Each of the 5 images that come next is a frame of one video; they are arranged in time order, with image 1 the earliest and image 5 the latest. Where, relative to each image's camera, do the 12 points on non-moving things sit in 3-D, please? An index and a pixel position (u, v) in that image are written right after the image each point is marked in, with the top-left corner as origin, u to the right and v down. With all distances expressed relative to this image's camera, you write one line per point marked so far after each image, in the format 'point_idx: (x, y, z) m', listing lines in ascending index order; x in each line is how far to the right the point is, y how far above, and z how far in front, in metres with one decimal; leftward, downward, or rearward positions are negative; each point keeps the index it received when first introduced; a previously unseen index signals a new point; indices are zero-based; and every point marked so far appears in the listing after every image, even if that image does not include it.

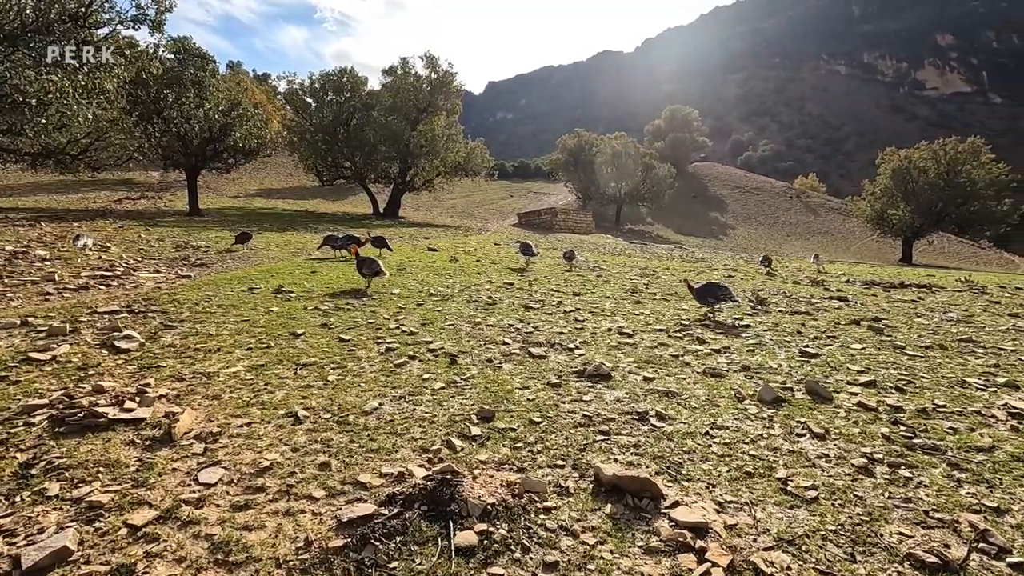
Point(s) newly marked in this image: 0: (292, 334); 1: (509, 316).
0: (-4.2, -0.9, +10.3) m
1: (0.0, -0.6, +12.4) m
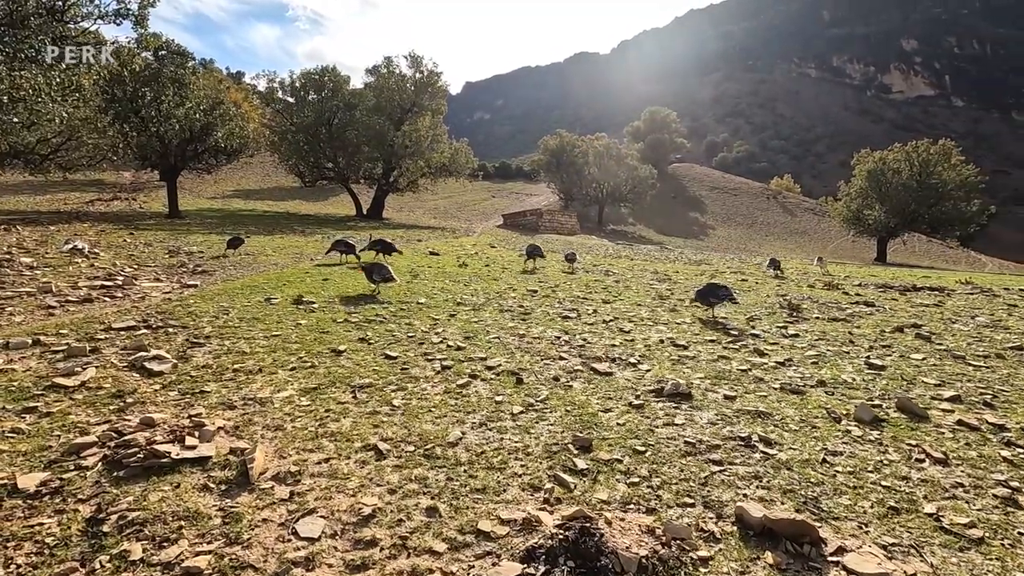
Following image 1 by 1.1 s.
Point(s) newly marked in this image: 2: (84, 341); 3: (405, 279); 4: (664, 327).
0: (-3.2, -1.1, +9.6) m
1: (+0.9, -0.9, +11.9) m
2: (-7.6, -1.0, +9.6) m
3: (-3.7, +0.3, +18.3) m
4: (+3.5, -0.9, +12.2) m
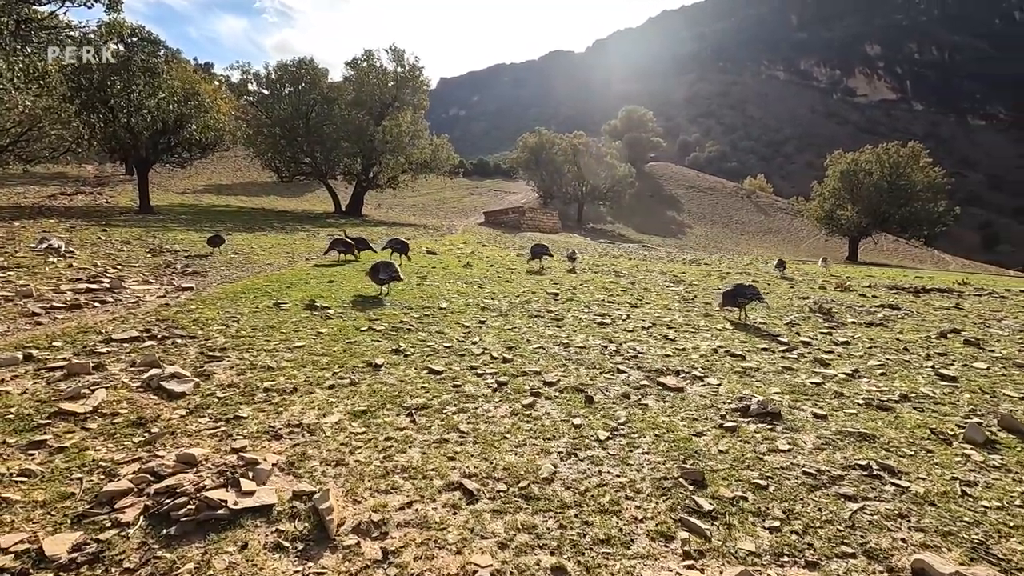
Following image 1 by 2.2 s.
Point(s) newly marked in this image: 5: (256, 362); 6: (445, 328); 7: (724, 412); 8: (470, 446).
0: (-2.3, -1.2, +8.7) m
1: (+1.7, -1.0, +11.2) m
2: (-6.7, -1.1, +8.4) m
3: (-3.2, +0.2, +17.3) m
4: (+4.2, -1.0, +11.6) m
5: (-4.1, -1.2, +8.6) m
6: (-1.4, -0.8, +11.2) m
7: (+2.8, -1.7, +7.2) m
8: (-0.5, -1.8, +6.1) m
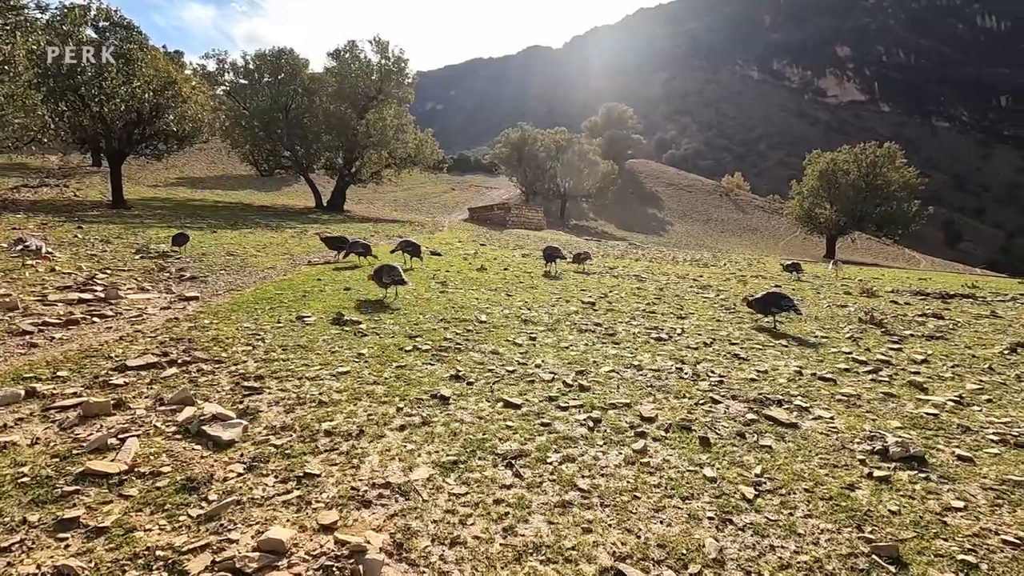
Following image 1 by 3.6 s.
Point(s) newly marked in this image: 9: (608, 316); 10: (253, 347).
0: (-1.1, -1.5, +7.6) m
1: (+2.7, -1.2, +10.2) m
2: (-5.5, -1.4, +7.1) m
3: (-2.3, 0.0, +16.1) m
4: (+5.3, -1.3, +10.8) m
5: (-2.9, -1.5, +7.4) m
6: (-0.3, -1.1, +10.1) m
7: (+4.1, -2.0, +6.3) m
8: (+0.8, -2.1, +5.1) m
9: (+2.4, -0.7, +13.4) m
10: (-4.6, -1.0, +9.5) m
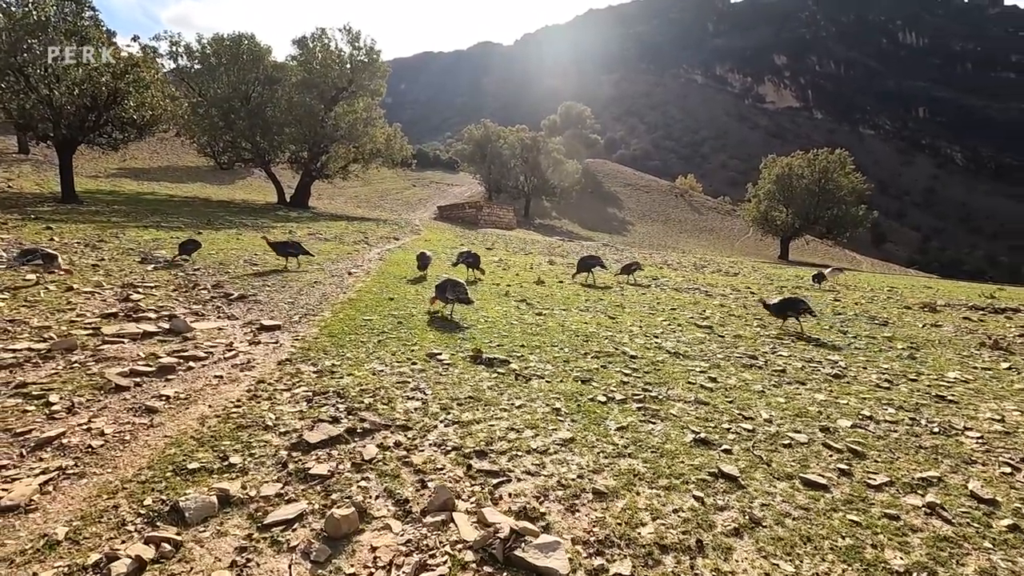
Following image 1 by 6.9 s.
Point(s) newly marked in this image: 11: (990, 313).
0: (+2.3, -2.1, +6.1) m
1: (+5.9, -1.8, +9.1) m
2: (-2.0, -2.0, +5.3) m
3: (+0.3, -0.6, +14.5) m
4: (+8.4, -1.9, +9.9) m
5: (+0.6, -2.1, +5.8) m
6: (+2.9, -1.7, +8.7) m
7: (+7.6, -2.6, +5.4) m
8: (+4.4, -2.7, +3.8) m
9: (+5.2, -1.3, +12.3) m
10: (-1.4, -1.6, +7.8) m
11: (+18.0, -0.9, +20.4) m
